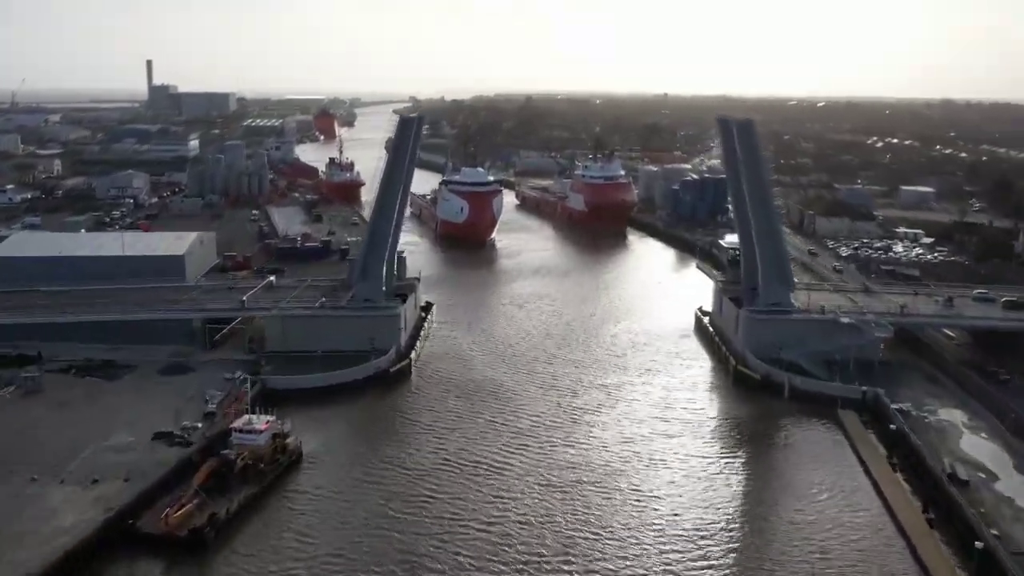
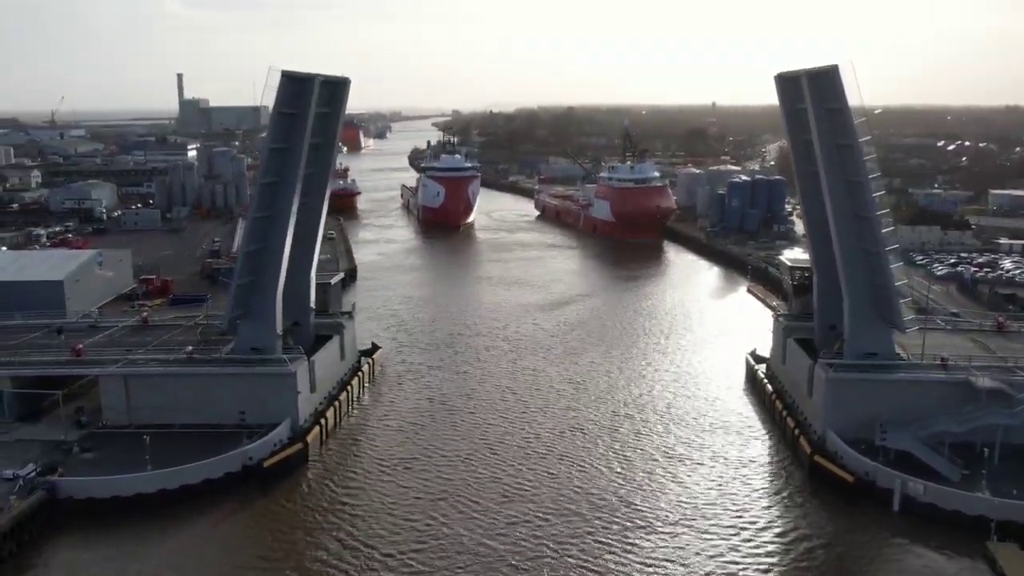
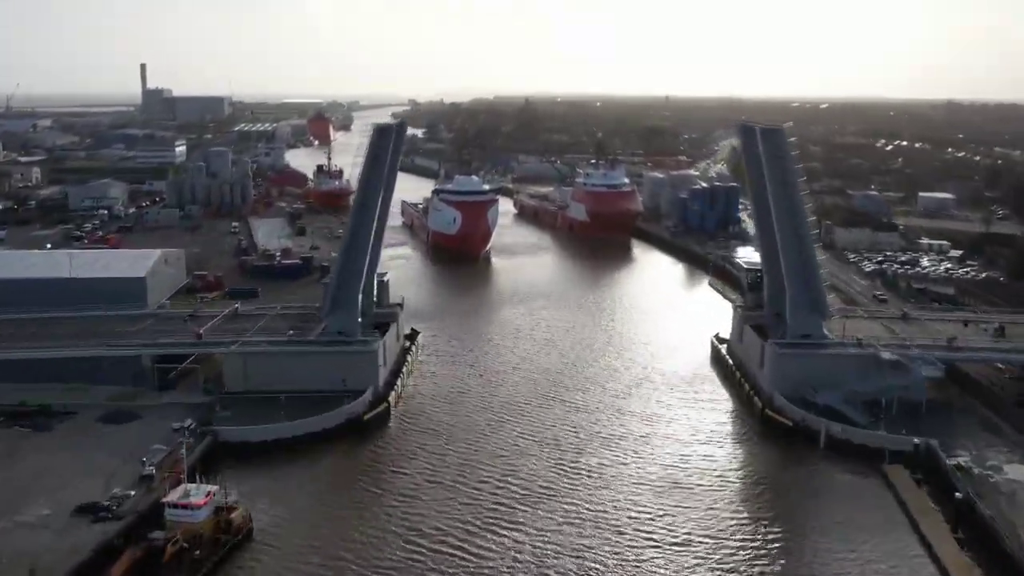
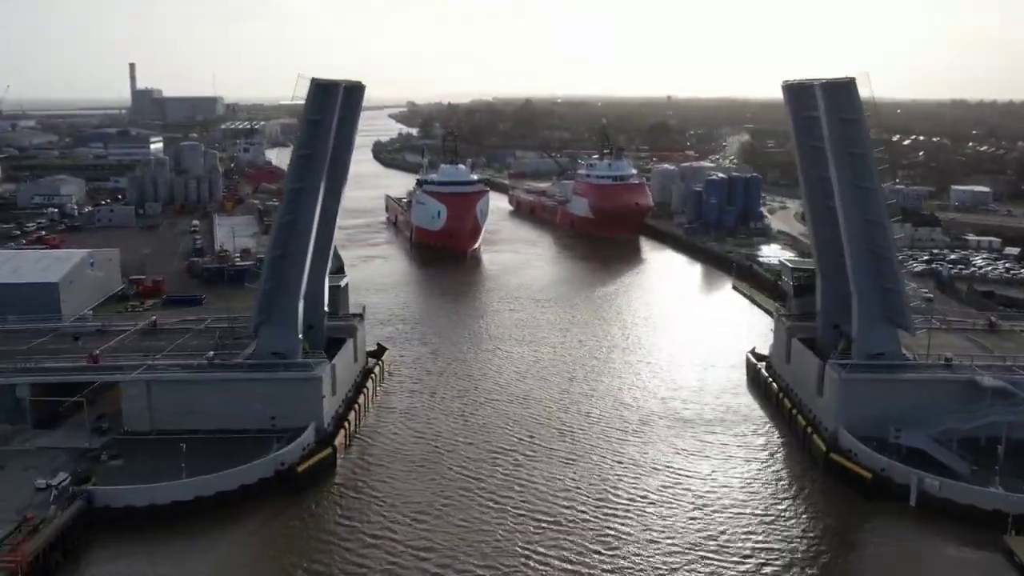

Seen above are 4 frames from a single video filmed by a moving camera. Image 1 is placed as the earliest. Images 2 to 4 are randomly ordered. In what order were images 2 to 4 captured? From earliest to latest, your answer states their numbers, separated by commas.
3, 4, 2
